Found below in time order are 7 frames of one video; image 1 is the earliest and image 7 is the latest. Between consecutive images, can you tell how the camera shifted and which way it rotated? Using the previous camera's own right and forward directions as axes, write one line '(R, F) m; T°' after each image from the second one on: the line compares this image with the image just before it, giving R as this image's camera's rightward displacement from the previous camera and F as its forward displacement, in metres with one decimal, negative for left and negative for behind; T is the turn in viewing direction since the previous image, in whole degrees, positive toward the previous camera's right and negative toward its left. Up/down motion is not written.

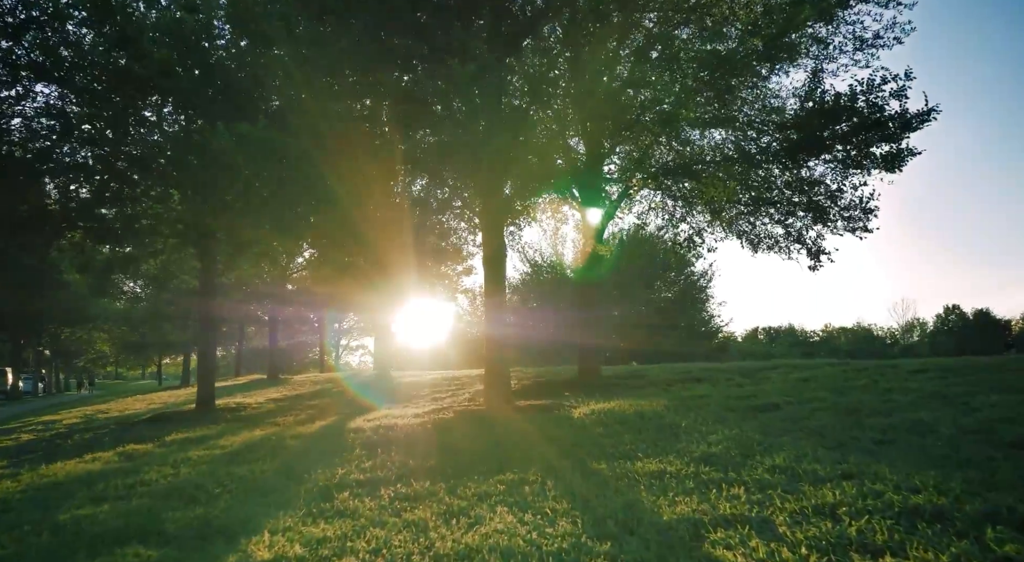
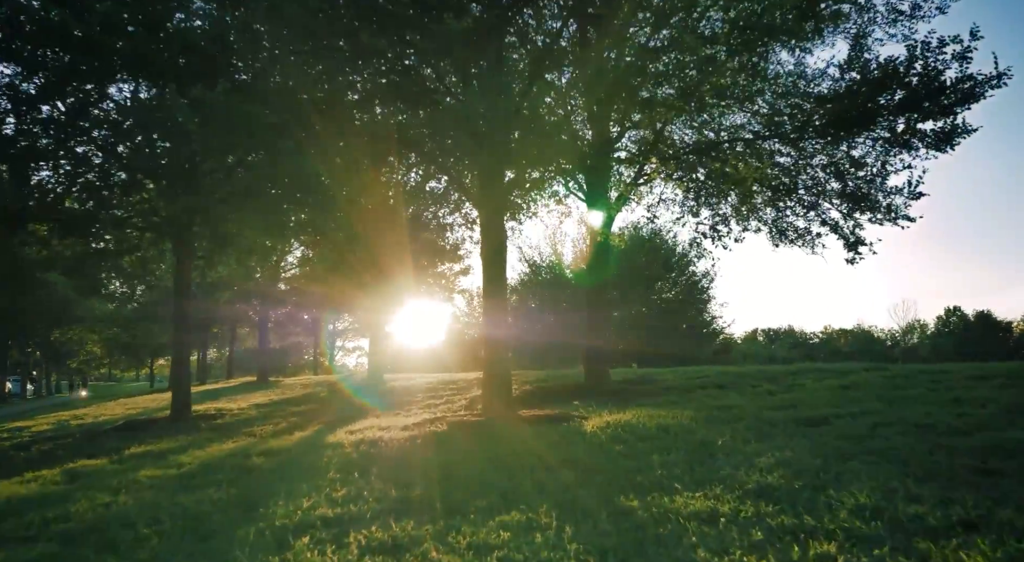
(-0.1, +1.6) m; 0°
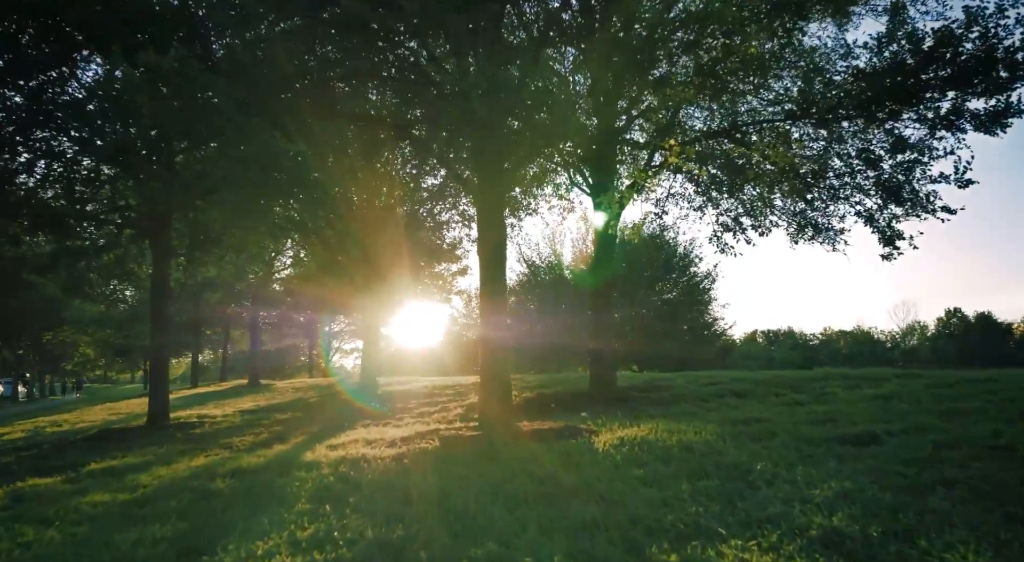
(0.0, +1.3) m; 0°
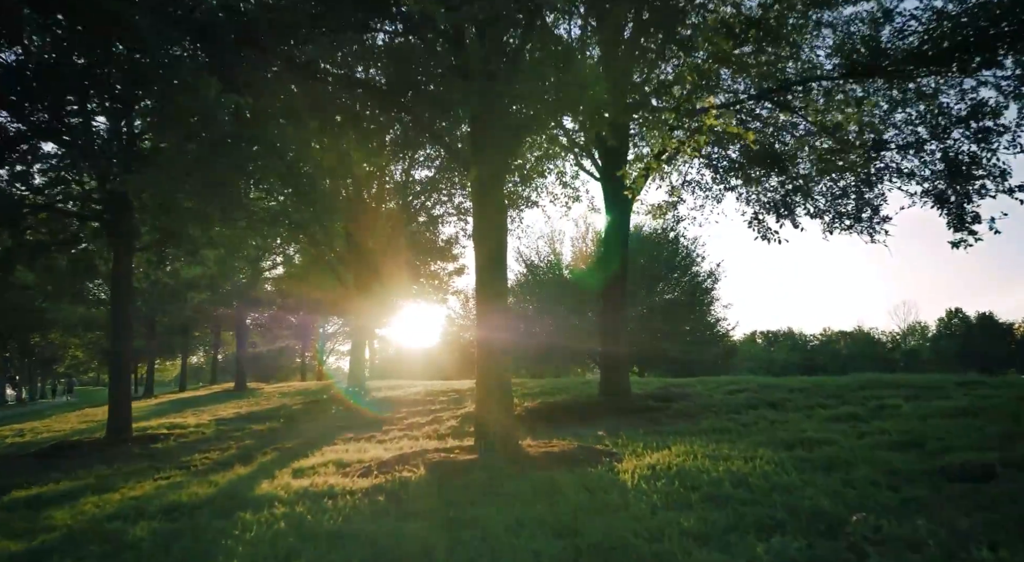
(-0.1, +1.9) m; 0°
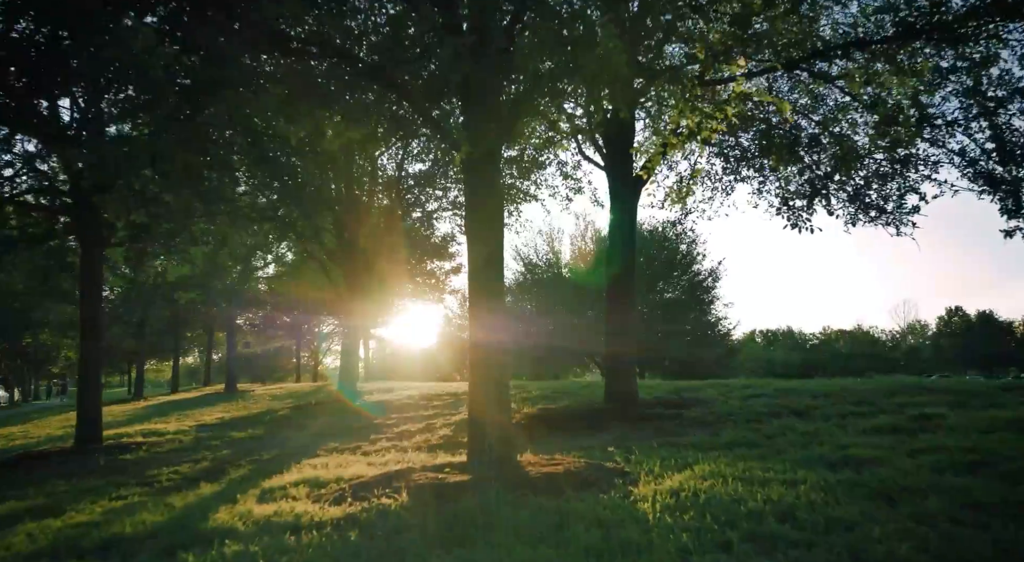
(0.0, +1.2) m; 0°
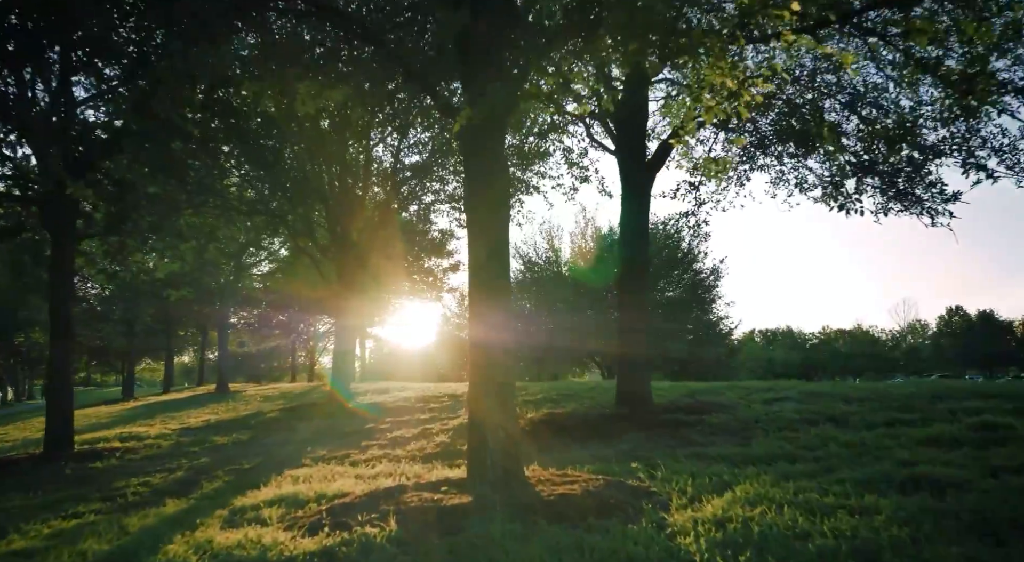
(-0.1, +1.1) m; 0°
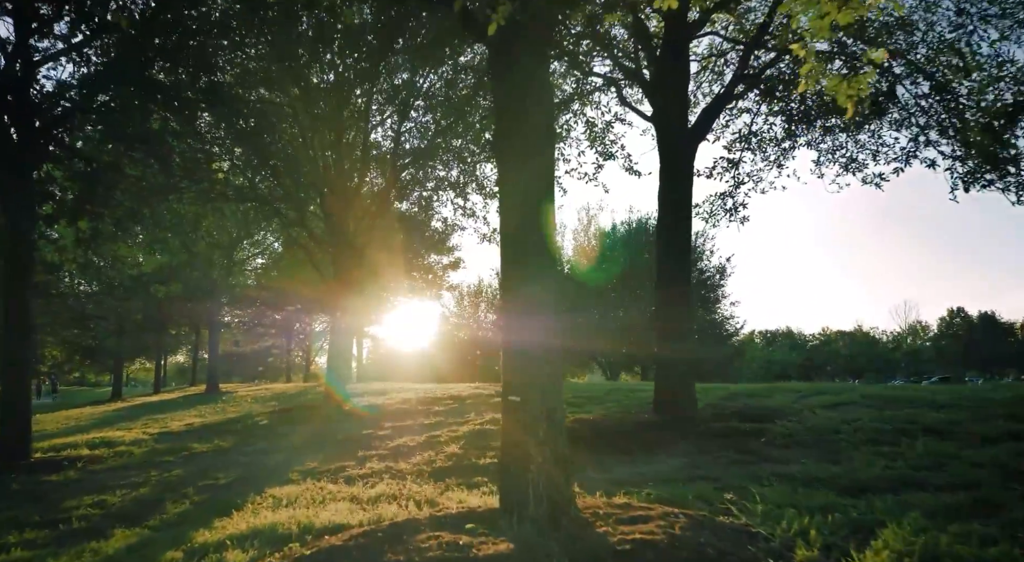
(-0.4, +1.8) m; 0°
